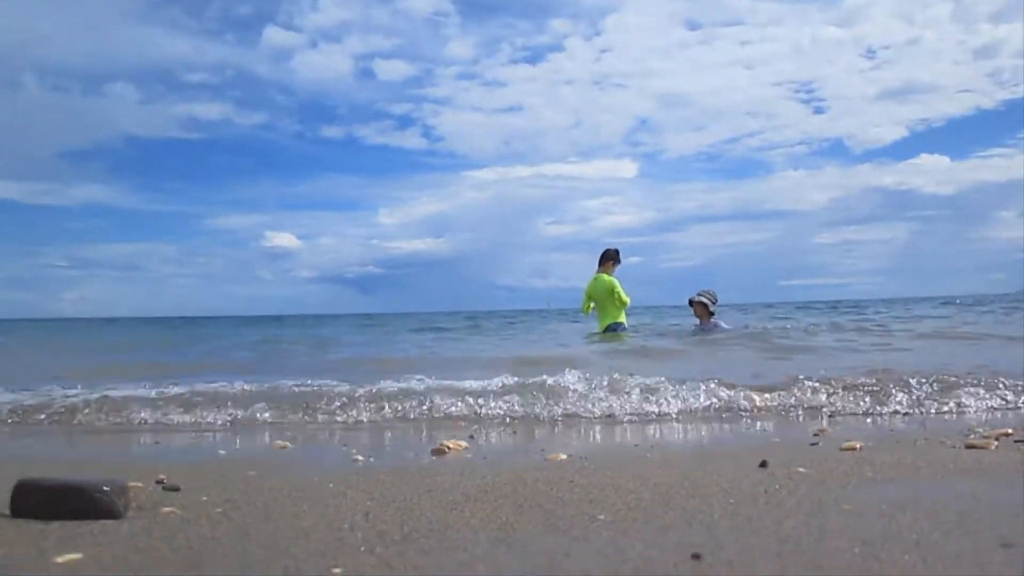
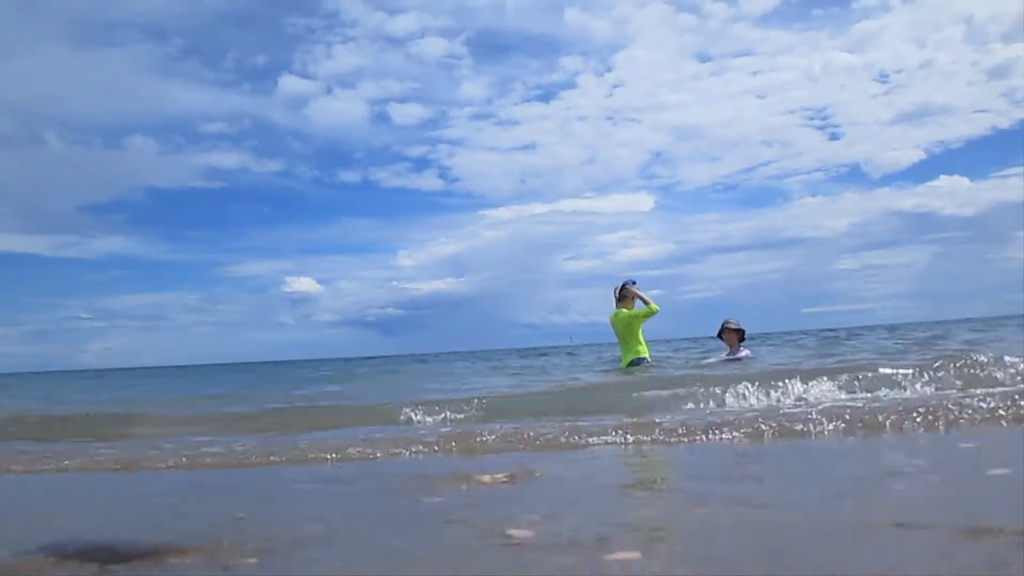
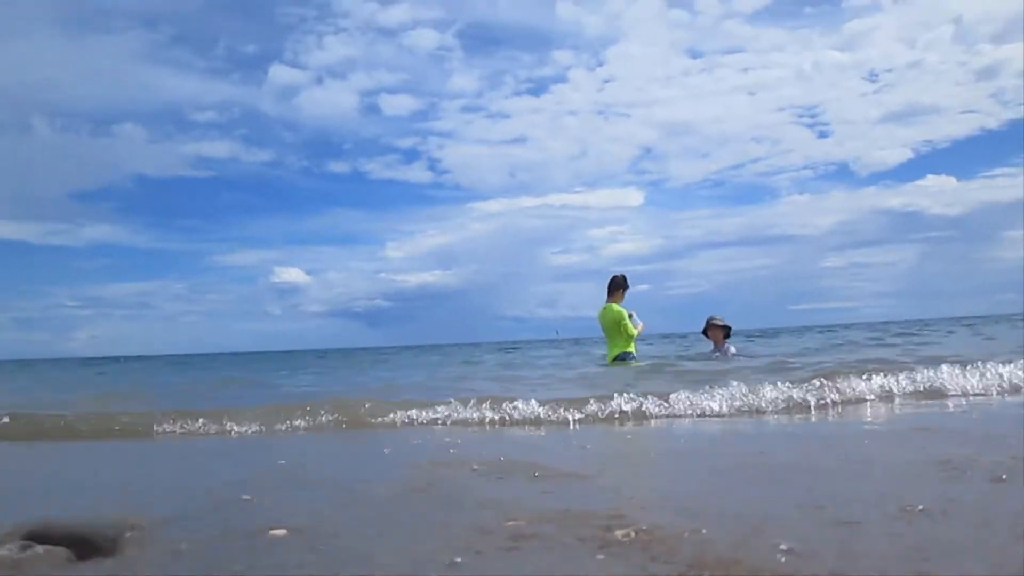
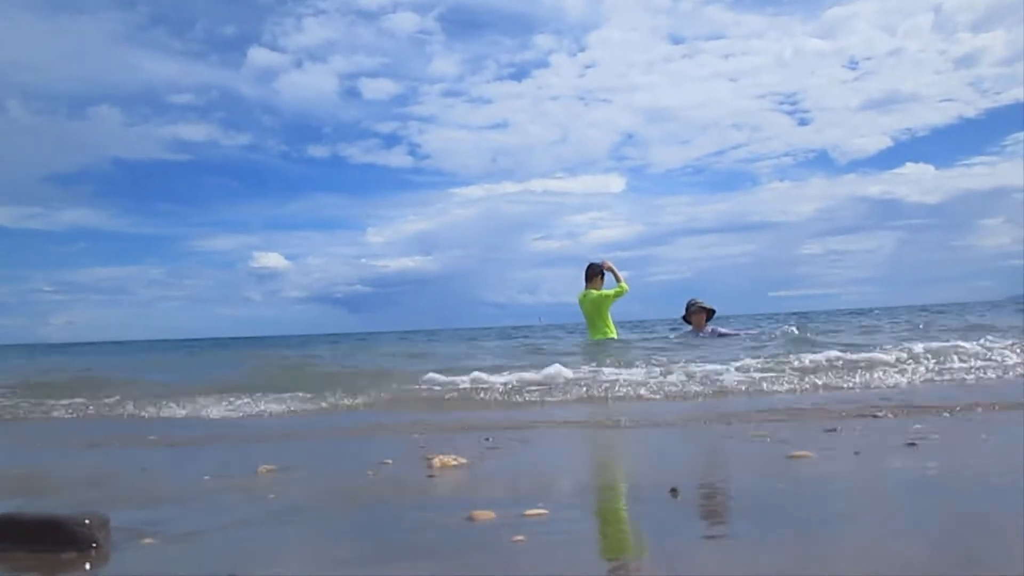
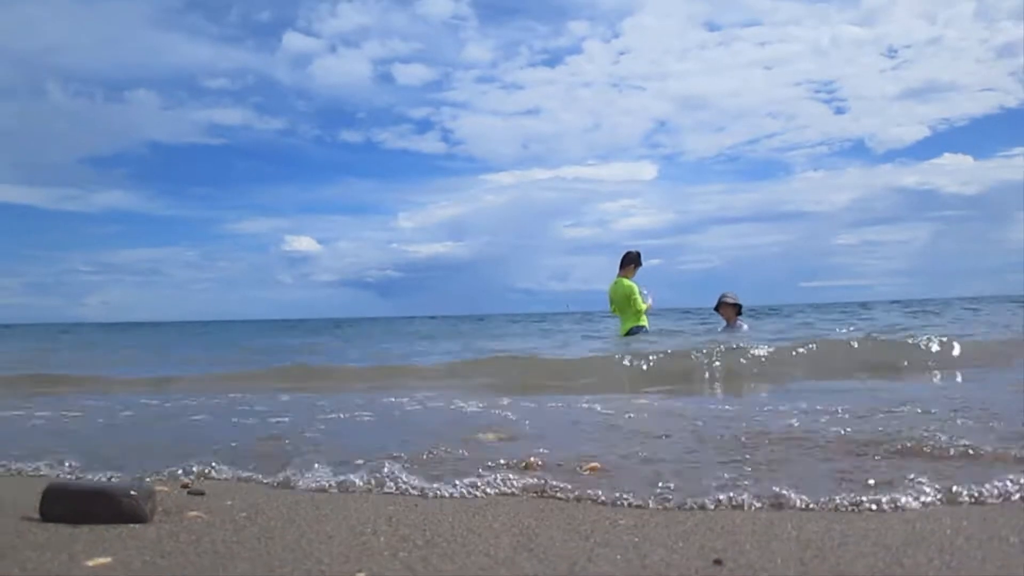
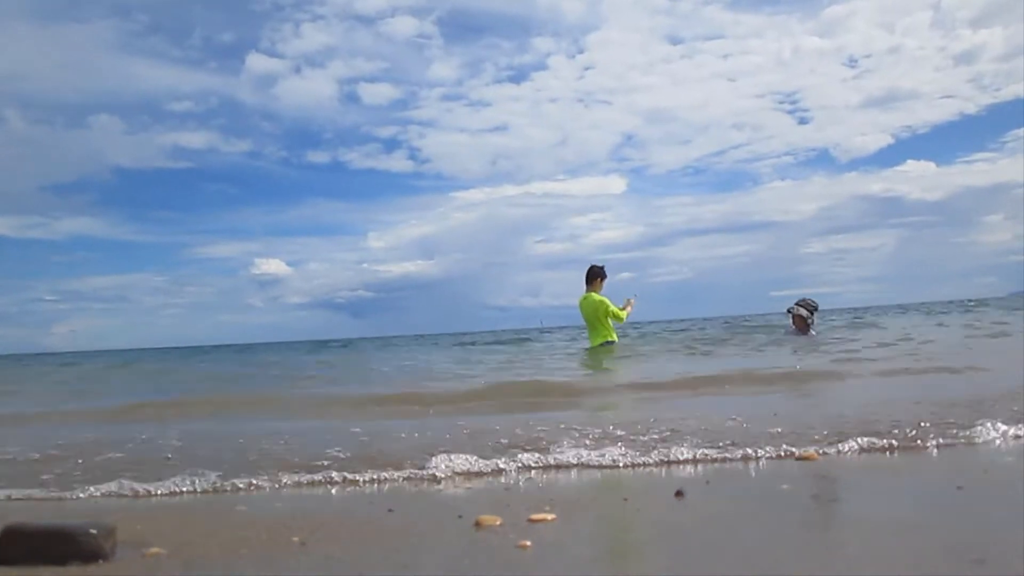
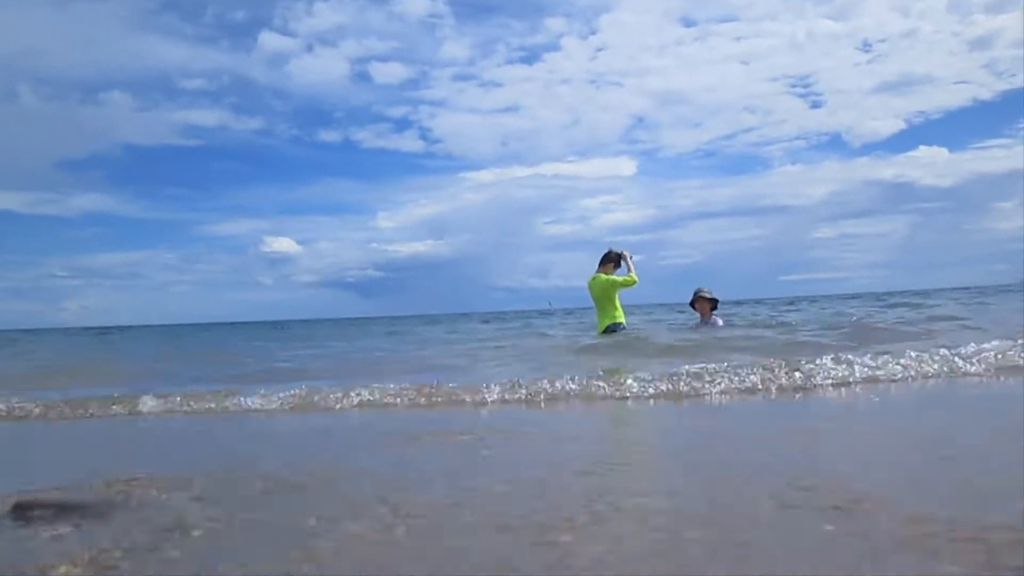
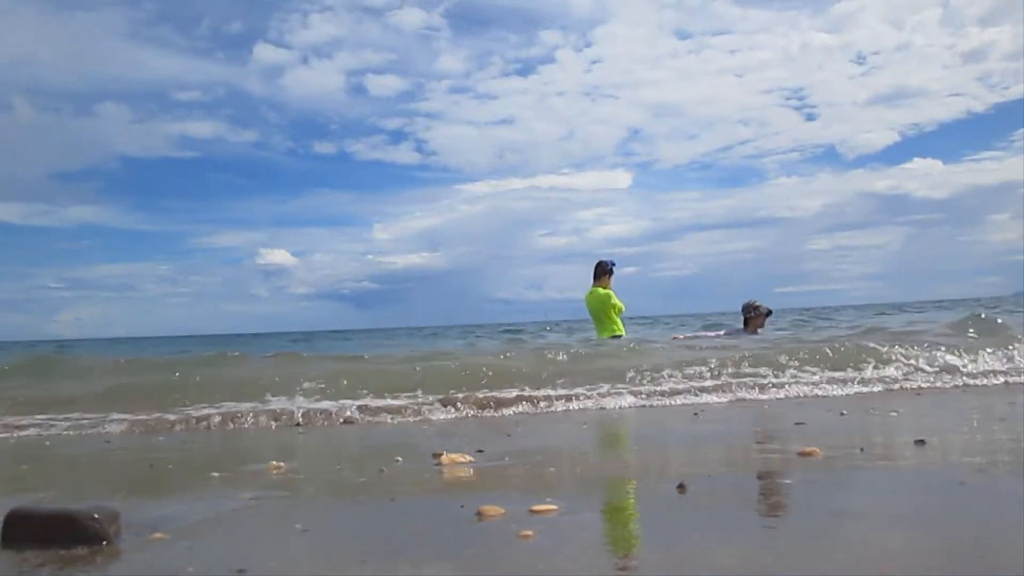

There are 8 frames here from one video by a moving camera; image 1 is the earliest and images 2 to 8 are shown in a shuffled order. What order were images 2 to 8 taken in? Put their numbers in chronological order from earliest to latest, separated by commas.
5, 3, 7, 2, 4, 8, 6
